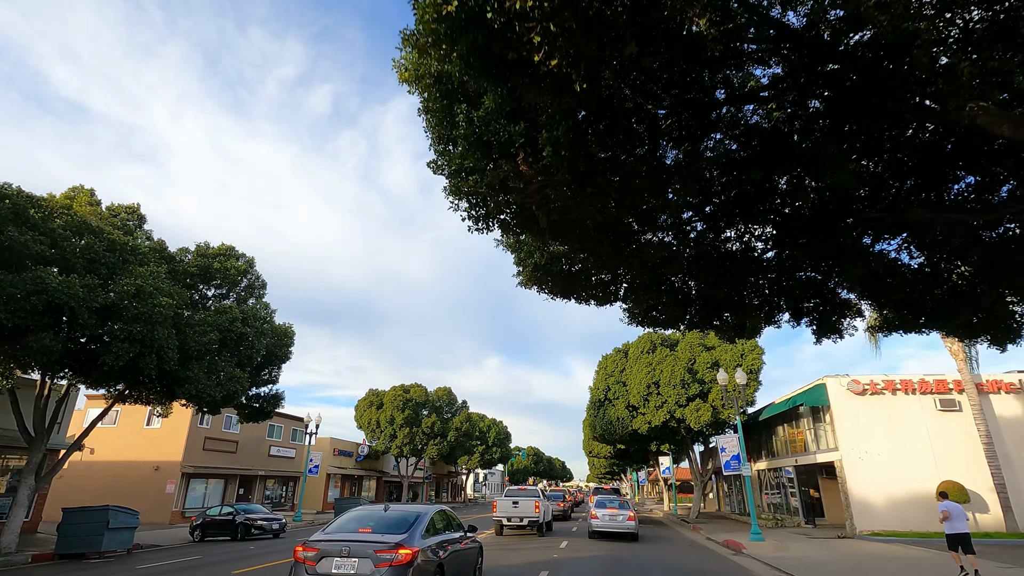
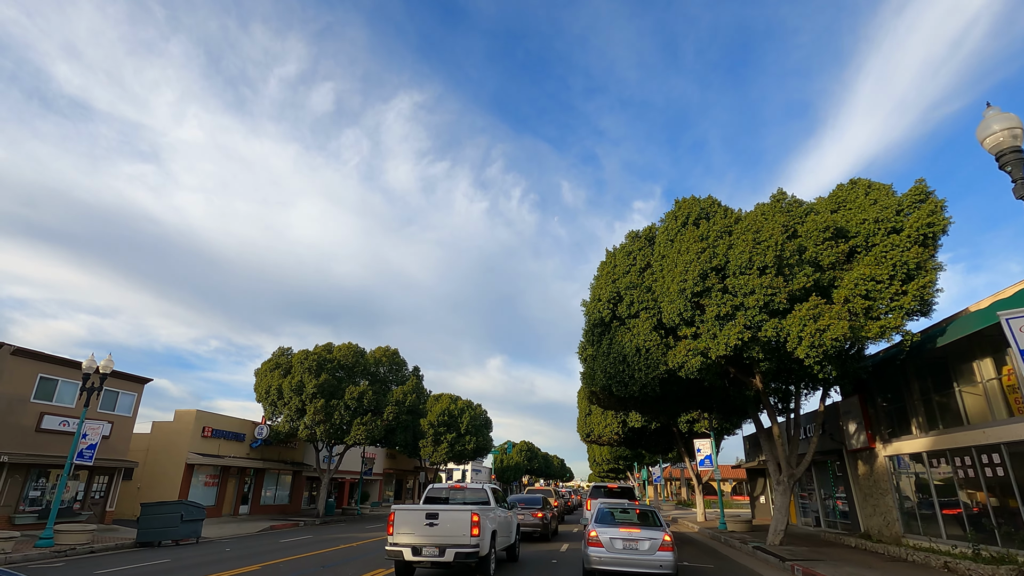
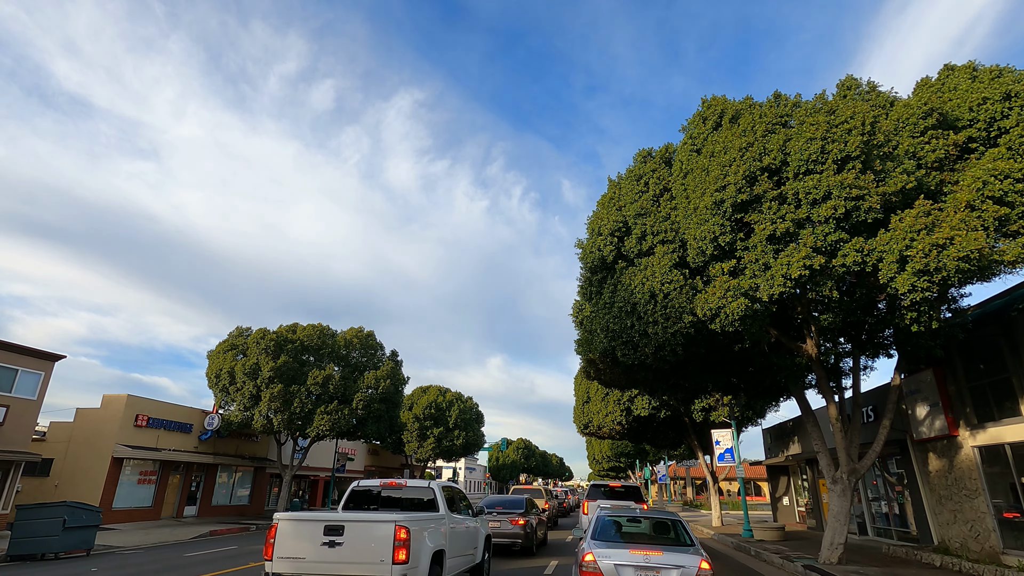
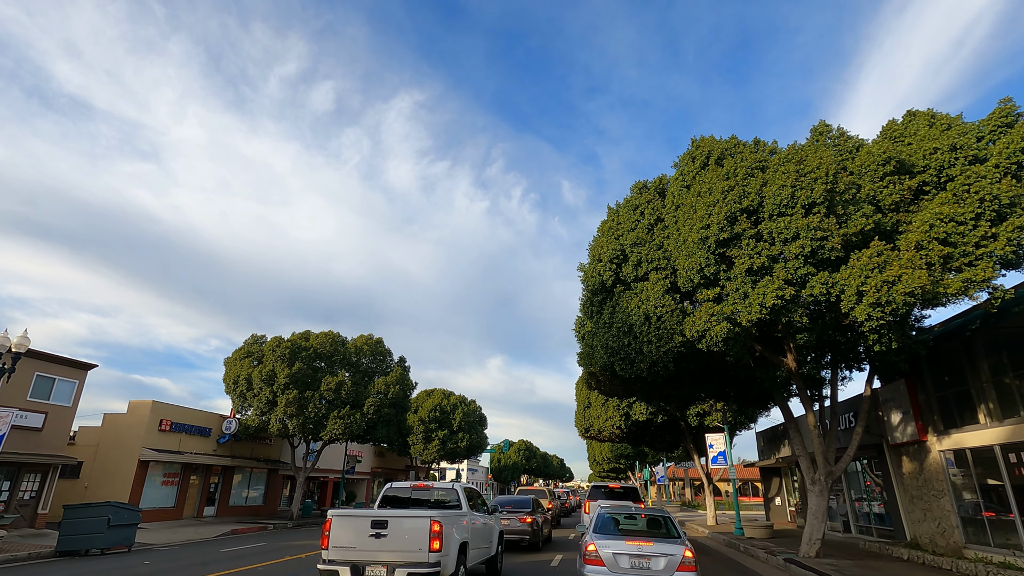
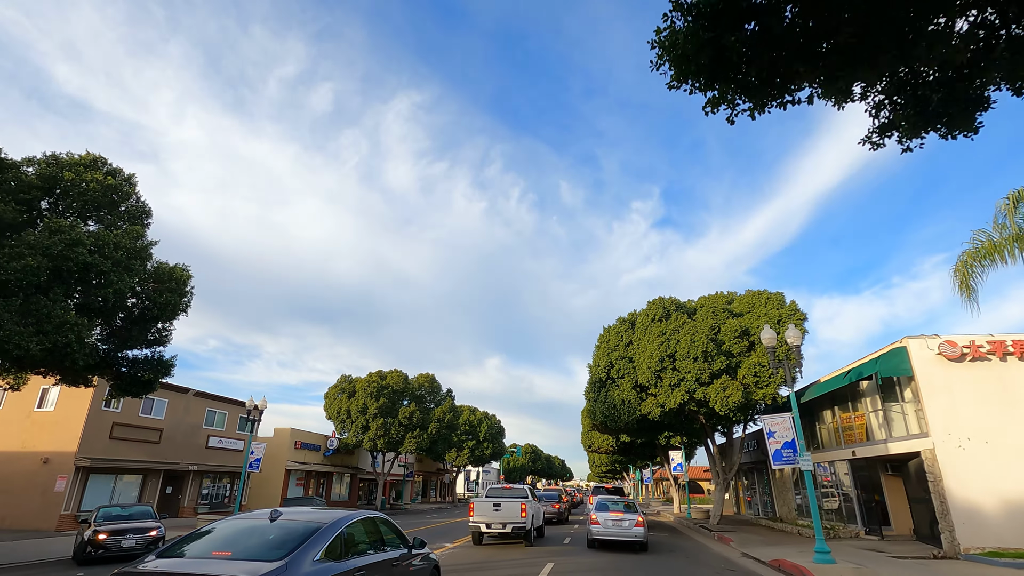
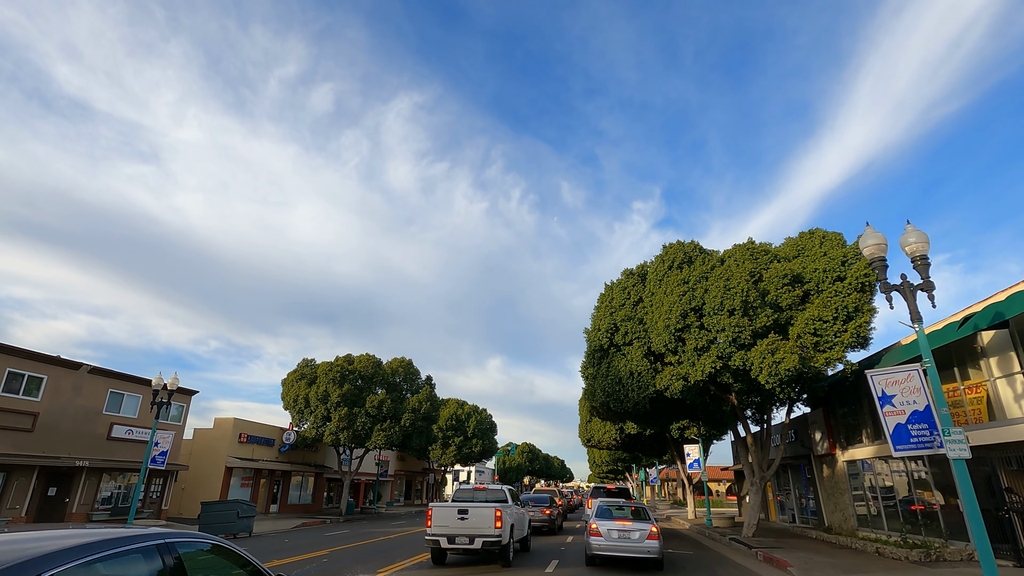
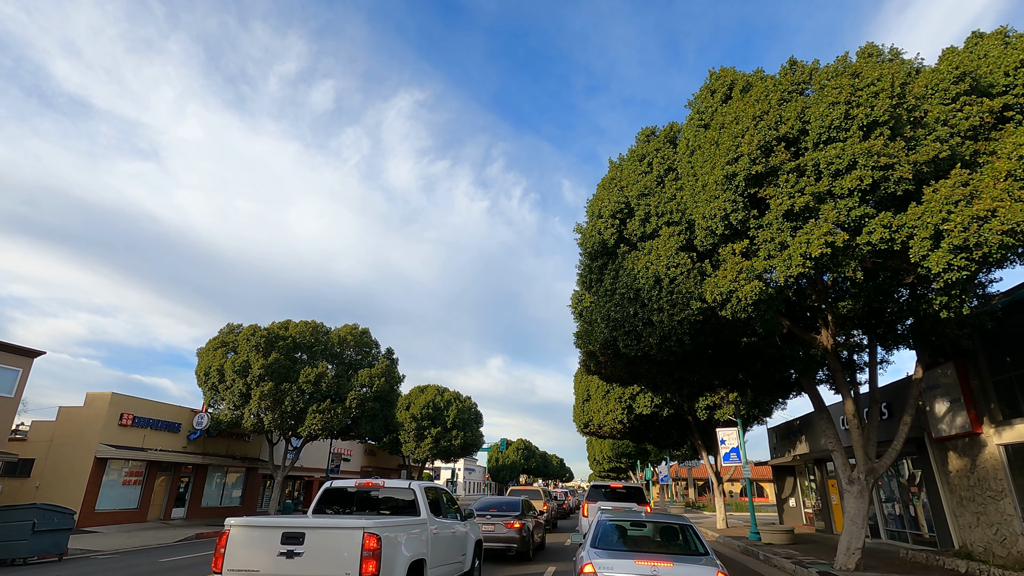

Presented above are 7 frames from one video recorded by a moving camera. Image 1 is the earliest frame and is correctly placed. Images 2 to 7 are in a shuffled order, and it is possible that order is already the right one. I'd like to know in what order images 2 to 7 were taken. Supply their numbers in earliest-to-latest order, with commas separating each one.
5, 6, 2, 4, 3, 7
